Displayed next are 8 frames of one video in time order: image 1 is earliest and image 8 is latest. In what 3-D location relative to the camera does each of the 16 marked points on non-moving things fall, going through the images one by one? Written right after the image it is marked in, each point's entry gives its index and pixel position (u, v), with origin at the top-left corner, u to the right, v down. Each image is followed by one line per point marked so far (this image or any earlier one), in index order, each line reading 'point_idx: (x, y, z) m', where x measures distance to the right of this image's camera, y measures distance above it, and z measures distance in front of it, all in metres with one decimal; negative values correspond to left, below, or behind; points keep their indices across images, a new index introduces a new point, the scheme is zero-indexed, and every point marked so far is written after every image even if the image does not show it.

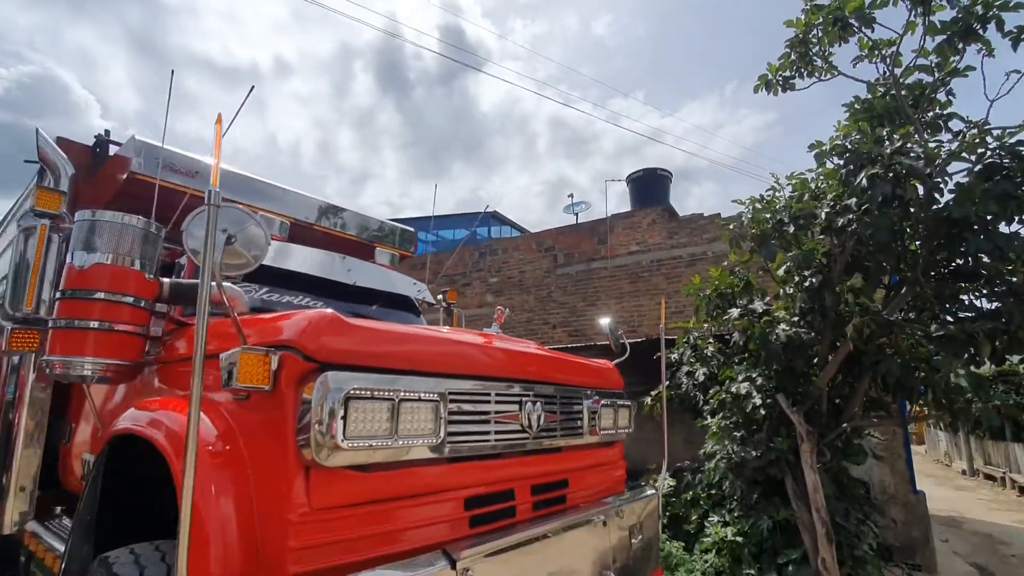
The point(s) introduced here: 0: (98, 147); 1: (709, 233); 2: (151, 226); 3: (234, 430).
0: (-2.8, +1.0, +3.5) m
1: (+3.8, +1.1, +9.8) m
2: (-1.6, +0.3, +2.3) m
3: (-0.9, -0.5, +1.7) m
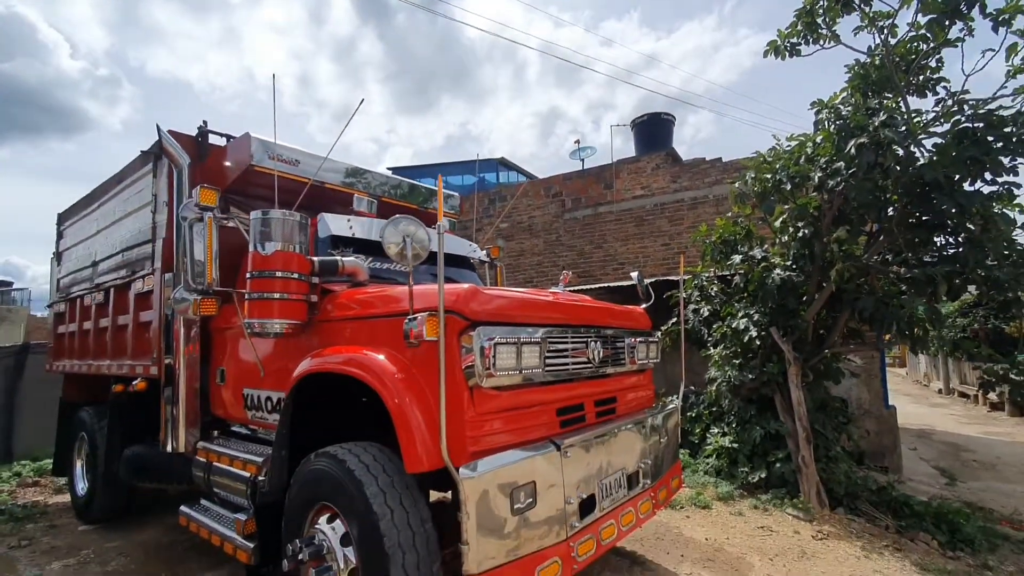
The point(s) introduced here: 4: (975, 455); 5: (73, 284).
0: (-2.5, +1.2, +4.1) m
1: (+4.0, +2.3, +10.4) m
2: (-1.2, +0.4, +3.0) m
3: (-0.5, -0.4, +2.5) m
4: (+9.3, -3.4, +10.4) m
5: (-4.9, 0.0, +5.8) m
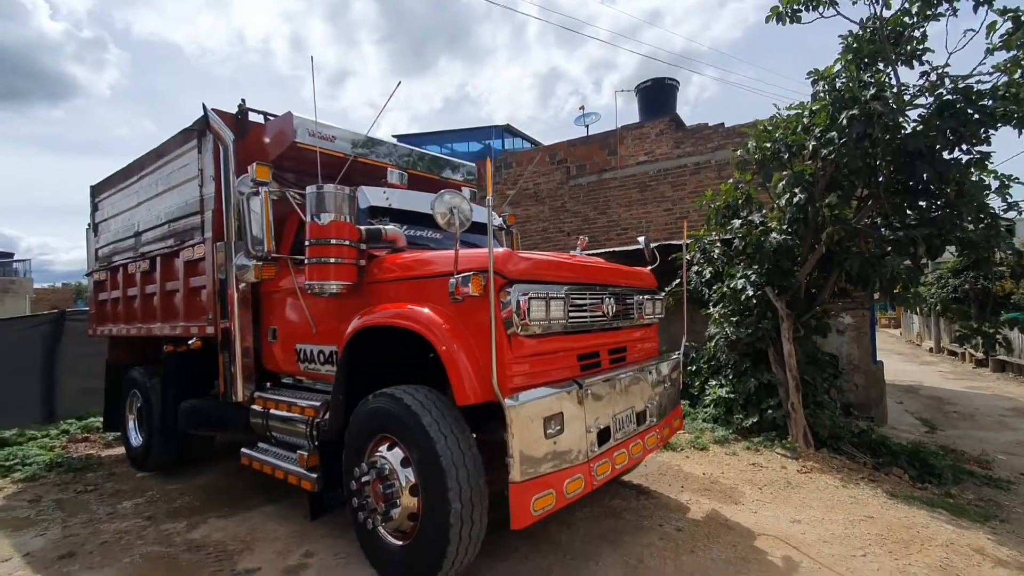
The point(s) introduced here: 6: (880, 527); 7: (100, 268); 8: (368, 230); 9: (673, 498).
0: (-2.3, +1.5, +4.5) m
1: (+4.1, +3.0, +10.7) m
2: (-1.1, +0.6, +3.4) m
3: (-0.3, -0.2, +2.9) m
4: (+9.5, -2.5, +11.0) m
5: (-4.8, +0.4, +6.2) m
6: (+2.8, -1.8, +3.9) m
7: (-5.2, +0.2, +6.6) m
8: (-1.0, +0.4, +3.5) m
9: (+1.3, -1.7, +4.3) m
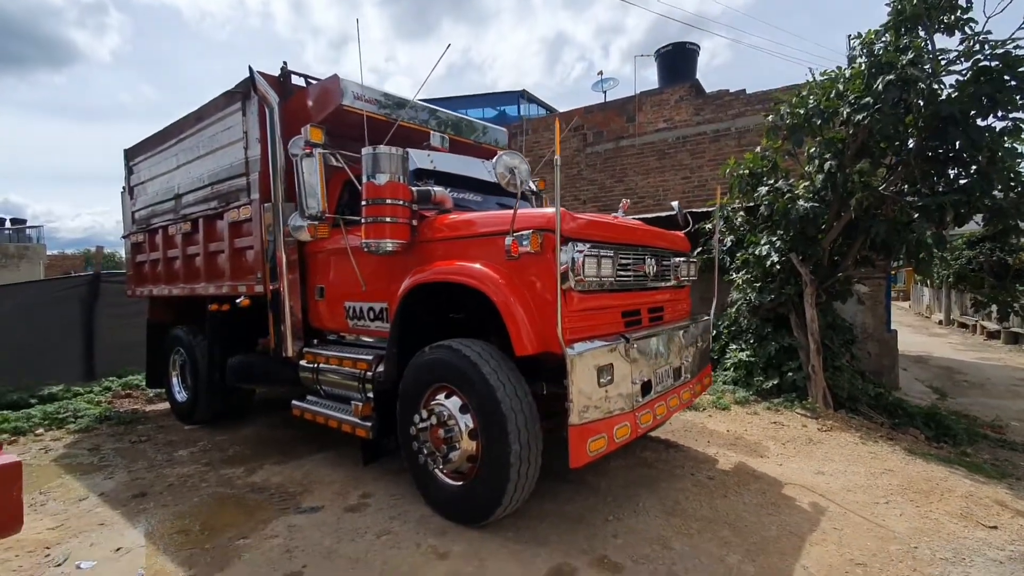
0: (-2.0, +1.8, +4.5) m
1: (+4.5, +3.7, +10.6) m
2: (-0.7, +0.9, +3.5) m
3: (0.0, +0.1, +3.1) m
4: (+9.8, -1.9, +11.2) m
5: (-4.4, +0.9, +6.4) m
6: (+3.1, -1.5, +4.1) m
7: (-4.8, +0.7, +6.7) m
8: (-0.6, +0.7, +3.6) m
9: (+1.6, -1.4, +4.5) m
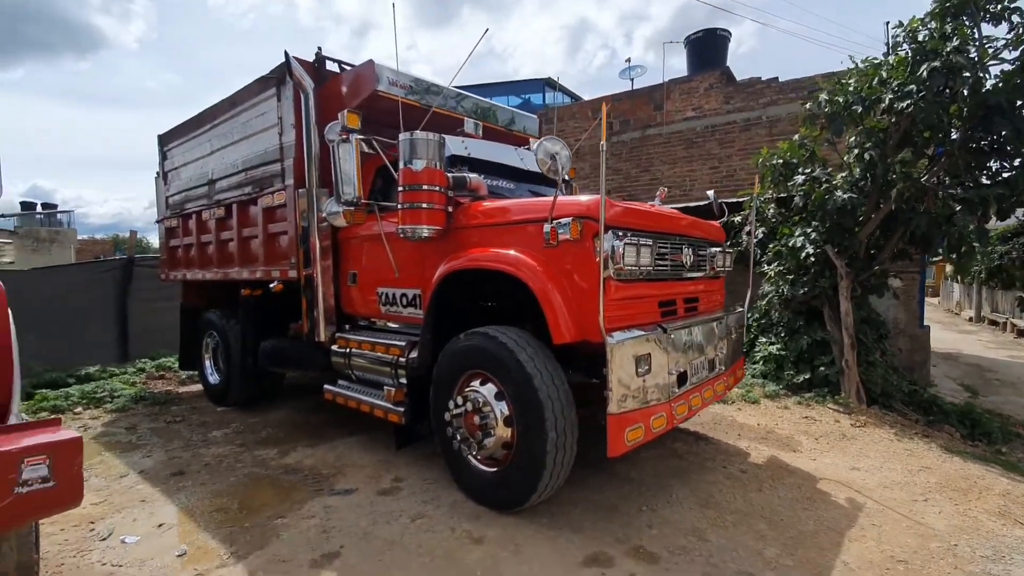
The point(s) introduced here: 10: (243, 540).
0: (-1.7, +2.0, +4.5) m
1: (+5.1, +3.8, +10.4) m
2: (-0.5, +1.0, +3.5) m
3: (+0.2, +0.1, +3.1) m
4: (+10.3, -1.8, +10.9) m
5: (-4.1, +1.1, +6.5) m
6: (+3.3, -1.5, +4.0) m
7: (-4.5, +1.0, +6.8) m
8: (-0.4, +0.8, +3.6) m
9: (+1.9, -1.3, +4.4) m
10: (-1.5, -1.5, +3.0) m
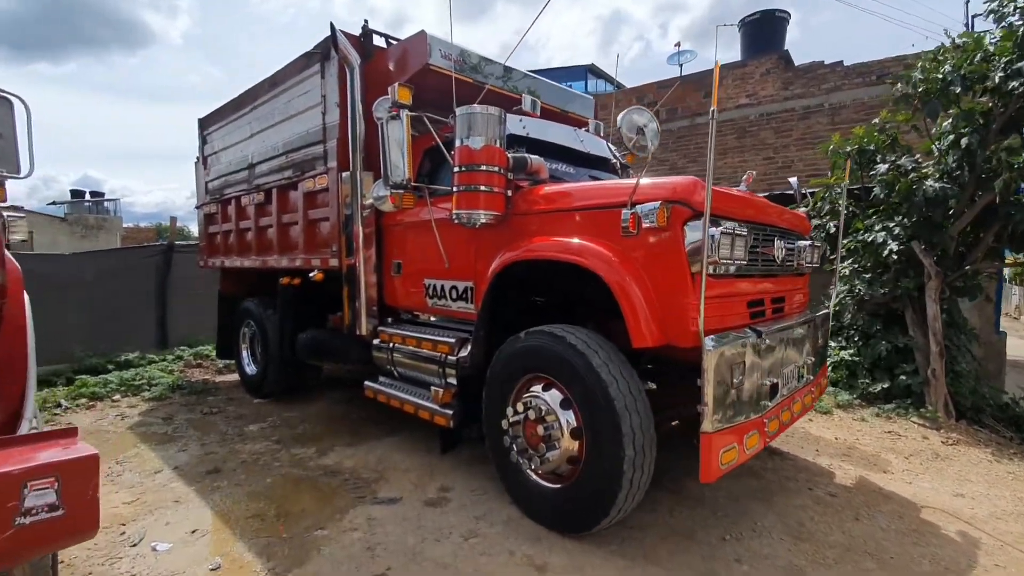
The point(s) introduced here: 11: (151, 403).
0: (-1.2, +2.0, +4.2) m
1: (+5.9, +3.8, +9.7) m
2: (-0.1, +1.0, +3.1) m
3: (+0.6, +0.2, +2.7) m
4: (+11.0, -1.9, +10.0) m
5: (-3.5, +1.2, +6.3) m
6: (+3.7, -1.5, +3.5) m
7: (-3.9, +1.1, +6.7) m
8: (0.0, +0.8, +3.3) m
9: (+2.3, -1.3, +4.0) m
10: (-1.2, -1.4, +2.7) m
11: (-4.0, -1.3, +5.7) m
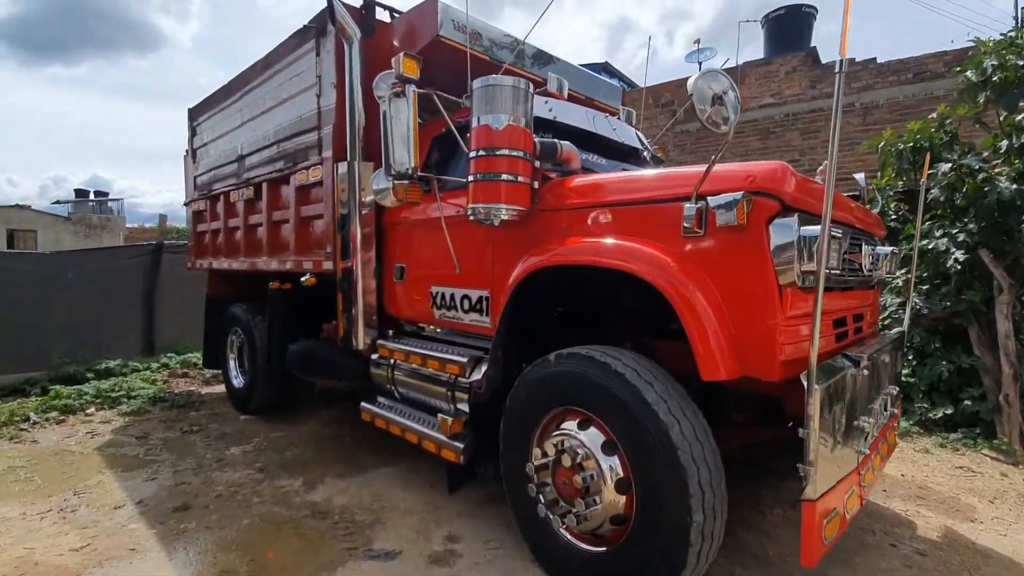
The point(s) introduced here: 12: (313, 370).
0: (-1.0, +2.0, +3.7) m
1: (+6.1, +3.6, +9.1) m
2: (+0.1, +1.0, +2.6) m
3: (+0.7, +0.1, +2.1) m
4: (+11.2, -2.1, +9.3) m
5: (-3.3, +1.2, +5.8) m
6: (+3.8, -1.6, +2.9) m
7: (-3.7, +1.1, +6.2) m
8: (+0.2, +0.8, +2.7) m
9: (+2.4, -1.4, +3.4) m
10: (-1.1, -1.4, +2.2) m
11: (-3.9, -1.3, +5.2) m
12: (-1.6, -0.7, +4.3) m
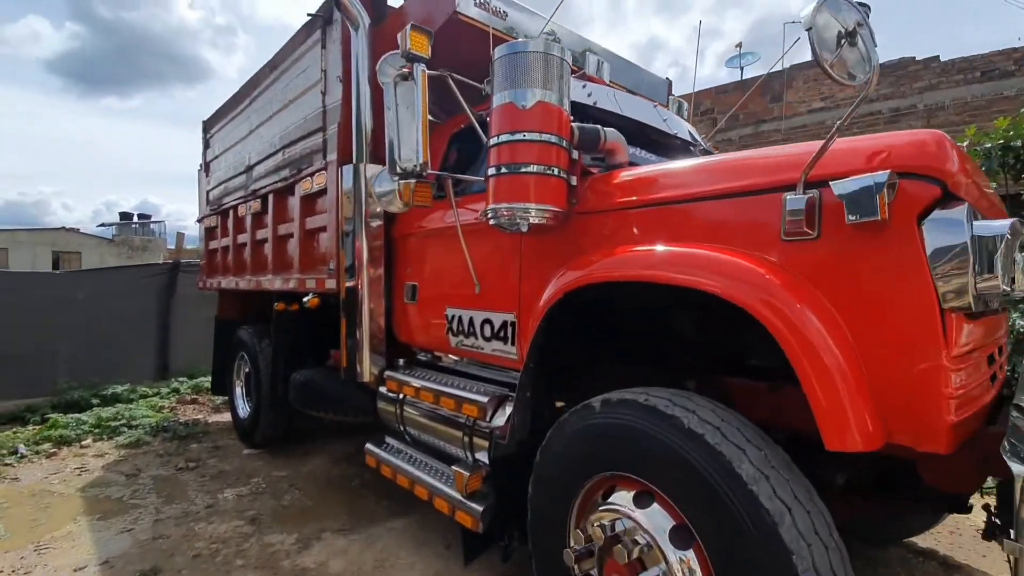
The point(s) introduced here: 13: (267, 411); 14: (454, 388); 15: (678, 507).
0: (-0.9, +1.9, +3.3) m
1: (+6.6, +3.3, +8.3) m
2: (+0.2, +0.9, +2.0) m
3: (+0.8, 0.0, +1.5) m
4: (+11.7, -2.5, +8.1) m
5: (-3.0, +1.0, +5.4) m
6: (+3.9, -1.7, +2.1) m
7: (-3.4, +0.8, +5.8) m
8: (+0.3, +0.7, +2.1) m
9: (+2.6, -1.5, +2.6) m
10: (-1.0, -1.5, +1.6) m
11: (-3.6, -1.5, +4.8) m
12: (-1.4, -0.8, +3.8) m
13: (-2.1, -1.1, +4.4) m
14: (-0.3, -0.5, +2.7) m
15: (+0.5, -0.6, +1.5) m
